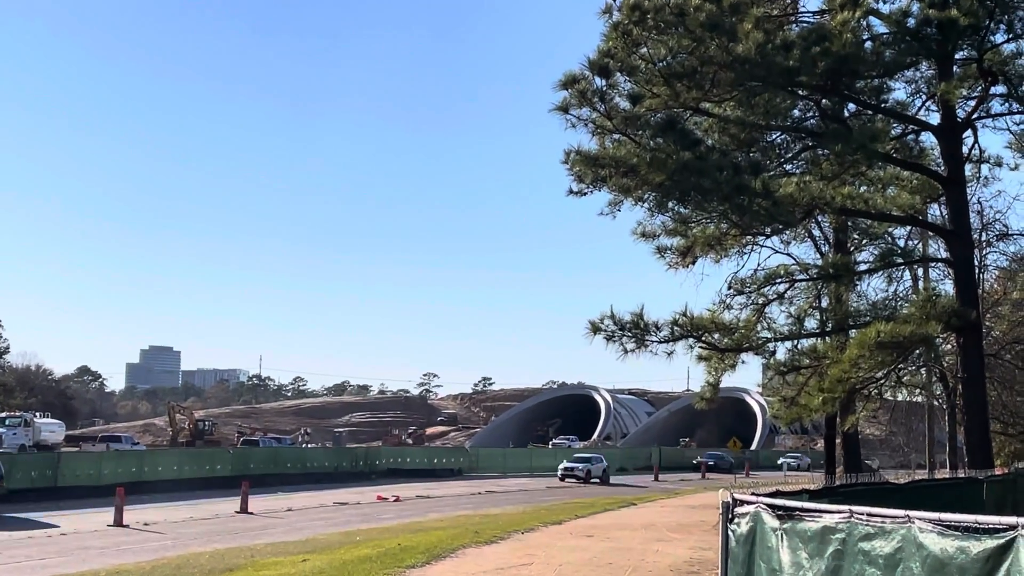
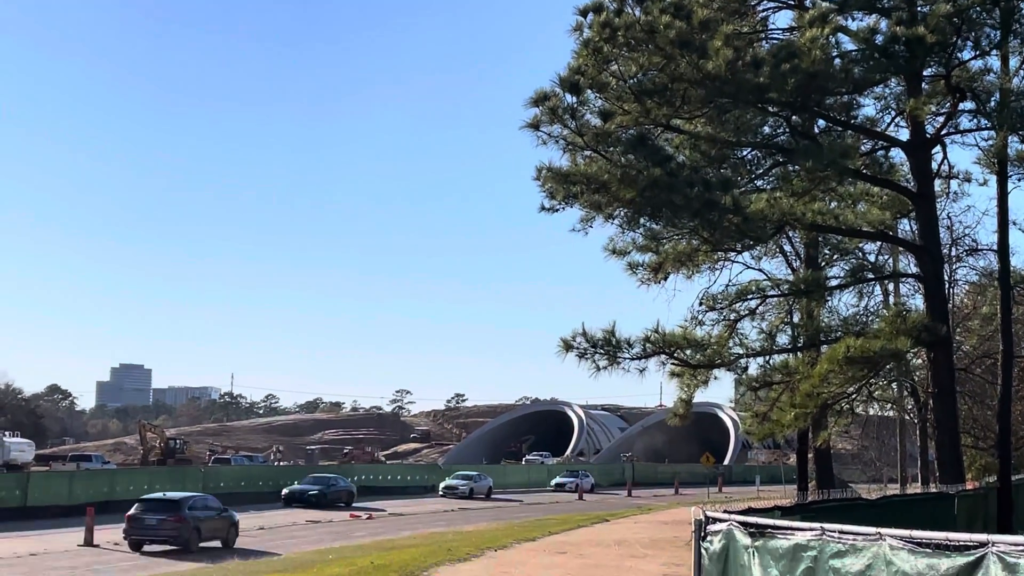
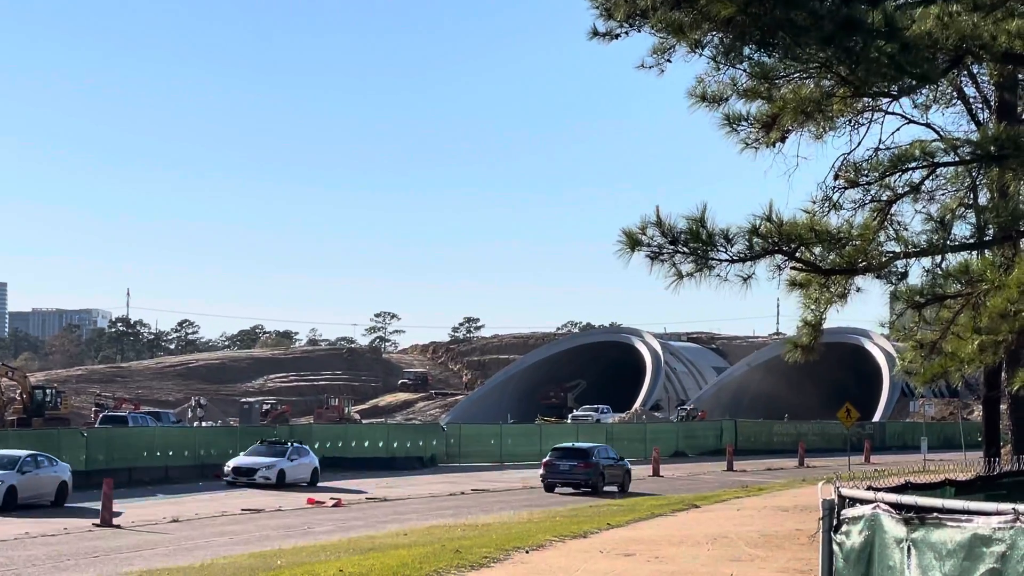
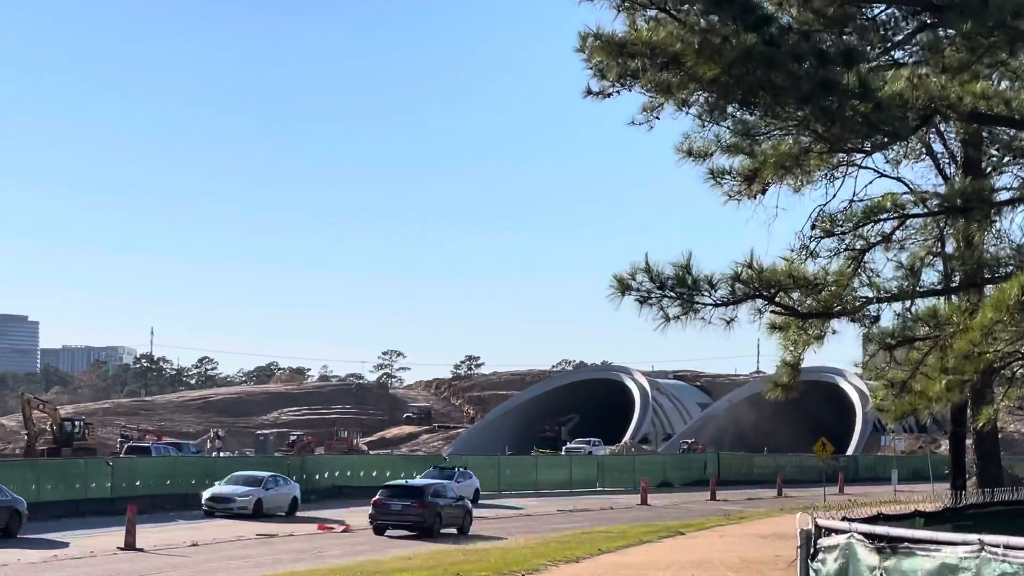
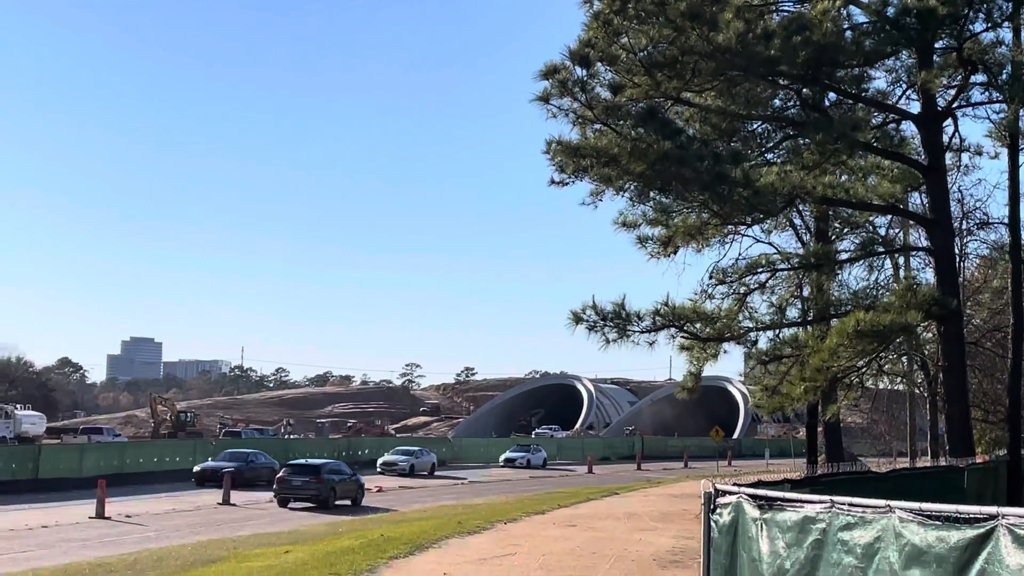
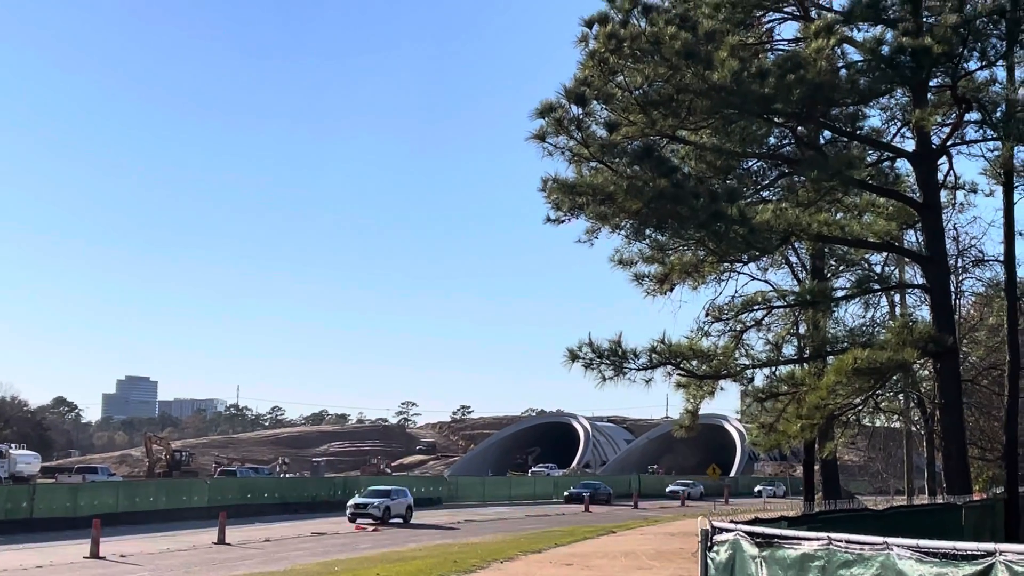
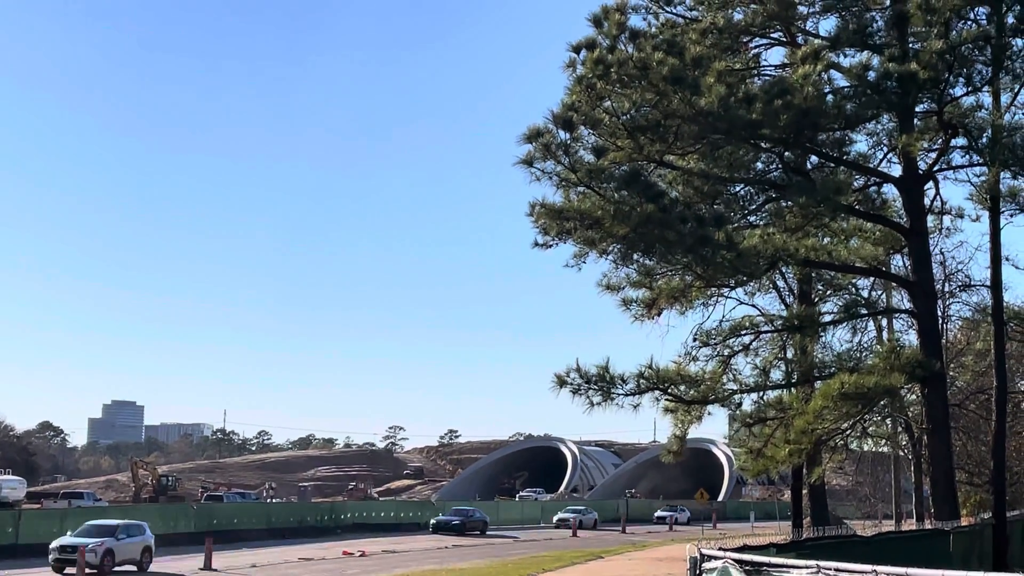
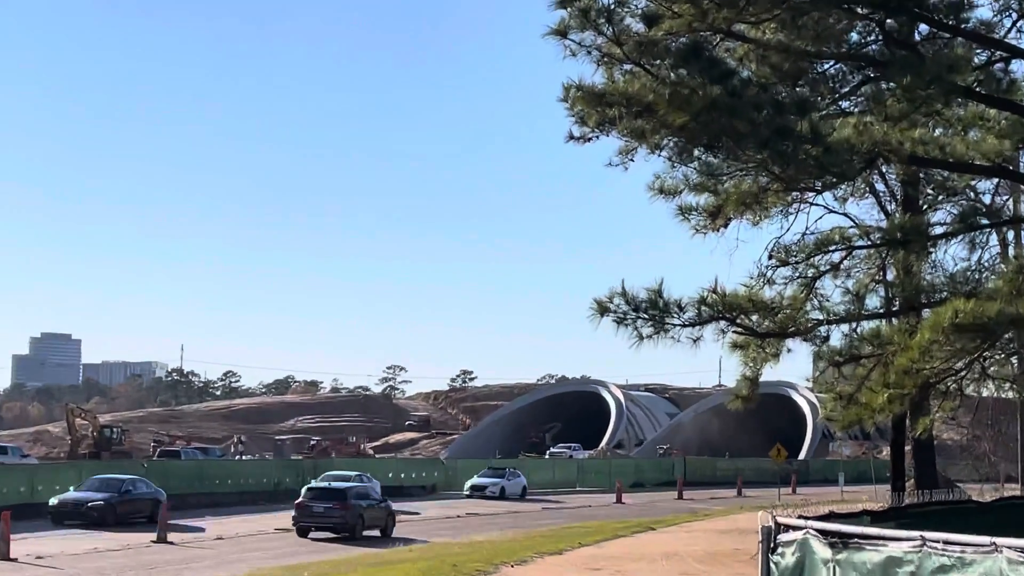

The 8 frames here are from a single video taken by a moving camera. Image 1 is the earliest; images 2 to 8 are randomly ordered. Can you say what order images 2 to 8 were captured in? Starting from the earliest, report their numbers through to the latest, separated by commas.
6, 7, 2, 5, 8, 4, 3
